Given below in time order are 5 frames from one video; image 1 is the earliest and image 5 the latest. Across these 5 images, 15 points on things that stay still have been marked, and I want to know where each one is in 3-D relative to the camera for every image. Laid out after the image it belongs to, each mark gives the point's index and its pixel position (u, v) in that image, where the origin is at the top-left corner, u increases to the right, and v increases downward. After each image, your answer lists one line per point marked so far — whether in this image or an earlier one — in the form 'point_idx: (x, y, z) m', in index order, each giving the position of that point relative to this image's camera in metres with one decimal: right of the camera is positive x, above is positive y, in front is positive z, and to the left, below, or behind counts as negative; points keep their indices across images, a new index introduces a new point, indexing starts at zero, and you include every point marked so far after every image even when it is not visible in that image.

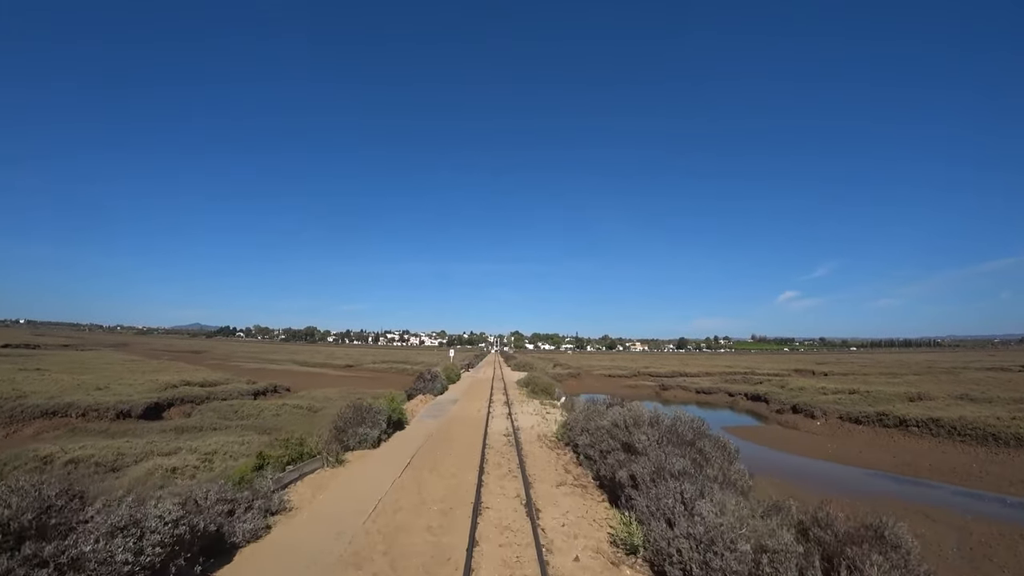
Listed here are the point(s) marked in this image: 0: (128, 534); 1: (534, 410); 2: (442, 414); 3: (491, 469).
0: (-3.4, -2.2, +4.8) m
1: (+0.7, -3.9, +16.9) m
2: (-2.3, -4.2, +17.5) m
3: (-0.4, -3.2, +9.3) m
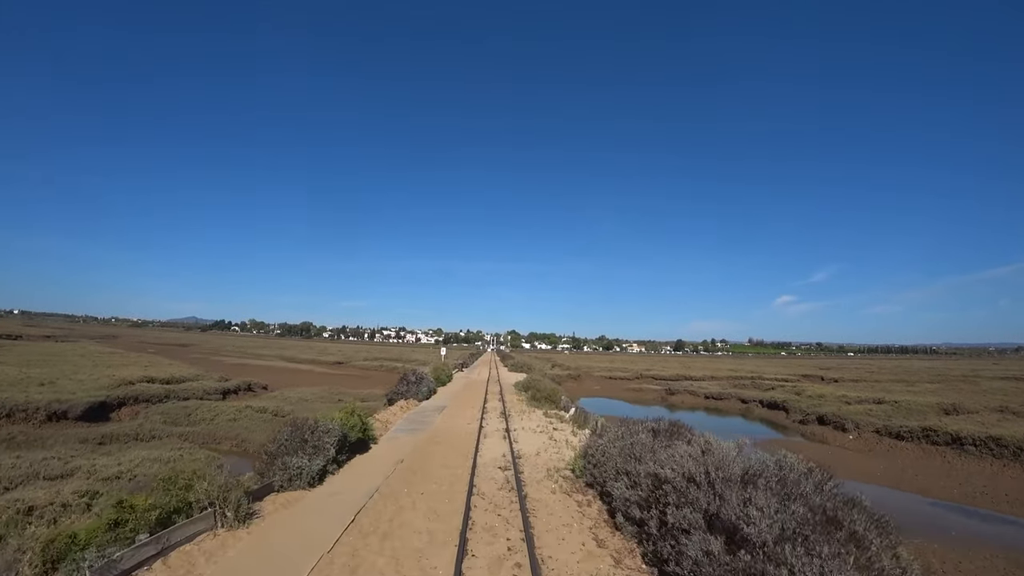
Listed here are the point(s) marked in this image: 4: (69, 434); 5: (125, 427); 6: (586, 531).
0: (-3.4, -1.7, +1.3) m
1: (+0.7, -3.5, +13.4) m
2: (-2.4, -3.7, +14.0) m
3: (-0.4, -2.8, +5.9) m
4: (-14.5, -4.8, +17.3) m
5: (-14.1, -5.1, +19.2) m
6: (+0.9, -2.8, +6.2) m
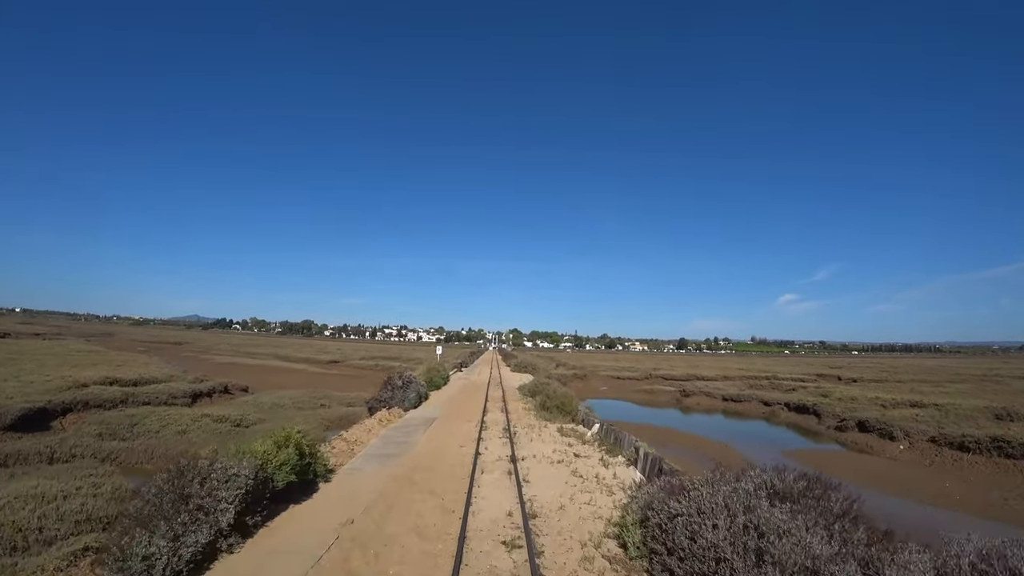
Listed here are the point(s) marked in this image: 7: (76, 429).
0: (-3.3, -1.3, -2.1) m
1: (+0.8, -3.1, +10.0) m
2: (-2.2, -3.3, +10.6) m
3: (-0.3, -2.4, +2.4) m
4: (-14.3, -4.4, +13.9) m
5: (-13.9, -4.6, +15.8) m
6: (+1.0, -2.4, +2.7) m
7: (-14.9, -4.8, +18.2) m
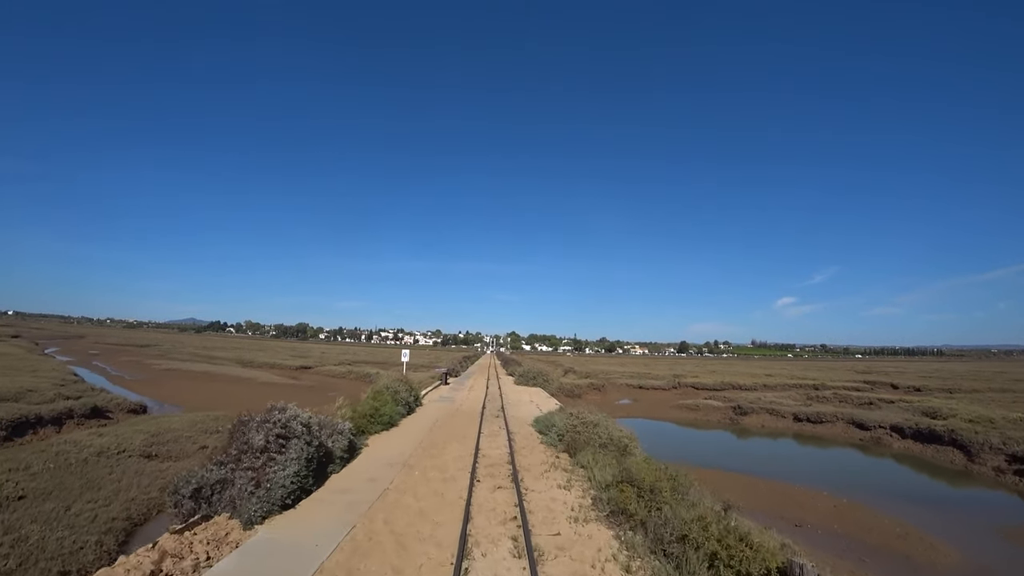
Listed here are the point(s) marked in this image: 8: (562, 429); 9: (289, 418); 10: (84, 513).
0: (-2.9, -0.1, -12.9) m
1: (+1.2, -1.9, -0.7) m
2: (-1.9, -2.1, -0.1) m
3: (+0.2, -1.1, -8.3) m
4: (-14.0, -3.2, +3.1) m
5: (-13.5, -3.4, +5.0) m
6: (+1.4, -1.2, -8.0) m
7: (-14.6, -3.7, +7.4) m
8: (+1.1, -3.0, +11.4) m
9: (-3.4, -2.0, +8.1) m
10: (-7.9, -4.2, +9.9) m
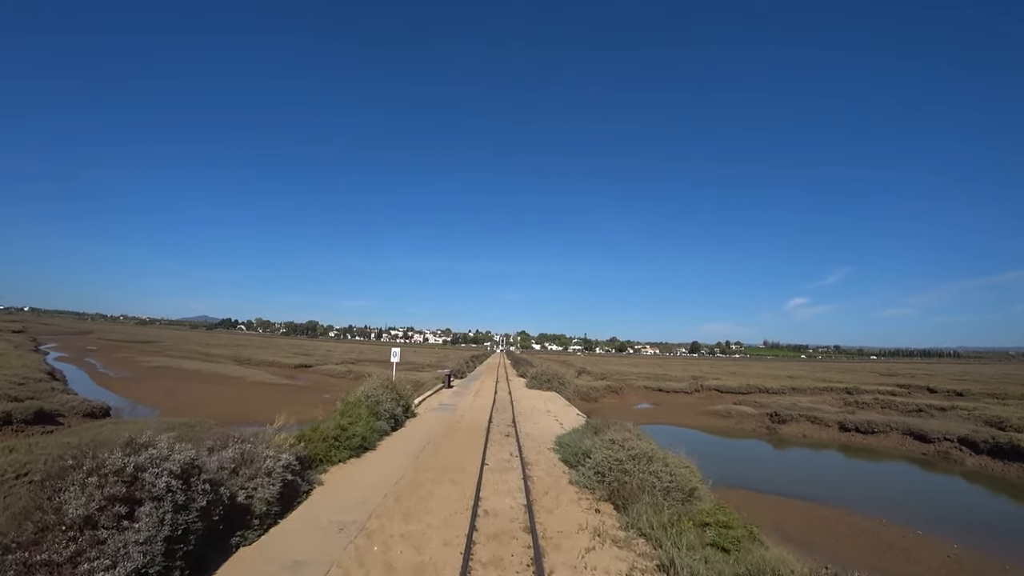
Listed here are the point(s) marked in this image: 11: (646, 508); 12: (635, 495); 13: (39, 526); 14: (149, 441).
0: (-3.0, +0.3, -16.2) m
1: (+1.2, -1.5, -4.1) m
2: (-1.8, -1.7, -3.5) m
3: (+0.1, -0.7, -11.7) m
4: (-13.9, -2.7, 0.0) m
5: (-13.4, -3.0, +1.9) m
6: (+1.3, -0.8, -11.4) m
7: (-14.4, -3.2, +4.3) m
8: (+1.3, -2.6, +8.0) m
9: (-3.2, -1.6, +4.8) m
10: (-7.7, -3.7, +6.6) m
11: (+1.6, -2.6, +6.6) m
12: (+1.6, -2.5, +6.9) m
13: (-3.4, -1.8, +3.9) m
14: (-3.4, -1.5, +5.1) m
